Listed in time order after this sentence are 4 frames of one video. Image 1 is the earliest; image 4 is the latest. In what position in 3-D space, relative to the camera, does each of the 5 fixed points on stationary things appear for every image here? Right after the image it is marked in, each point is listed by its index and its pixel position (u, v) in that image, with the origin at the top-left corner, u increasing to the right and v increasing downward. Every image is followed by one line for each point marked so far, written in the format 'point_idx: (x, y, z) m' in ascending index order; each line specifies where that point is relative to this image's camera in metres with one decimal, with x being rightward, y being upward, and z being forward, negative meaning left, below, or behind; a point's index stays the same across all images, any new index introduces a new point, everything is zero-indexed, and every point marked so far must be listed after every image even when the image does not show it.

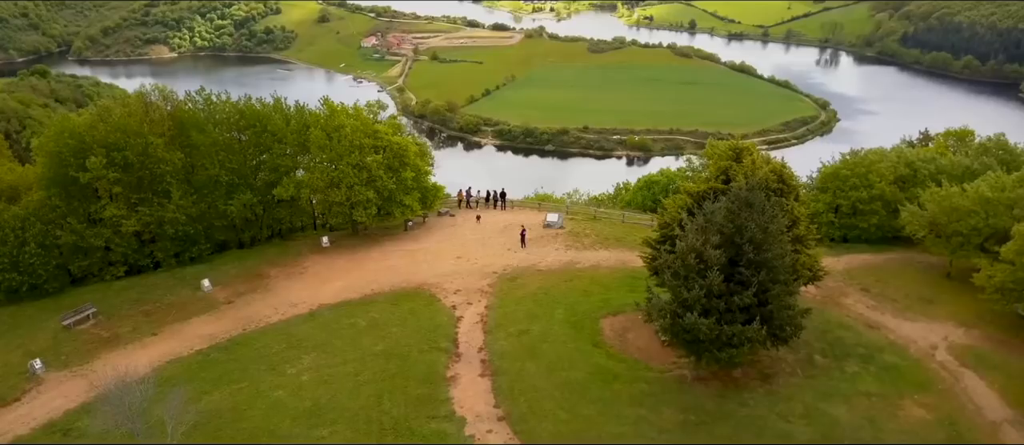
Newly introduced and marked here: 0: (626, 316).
0: (+1.7, -1.4, +10.6) m
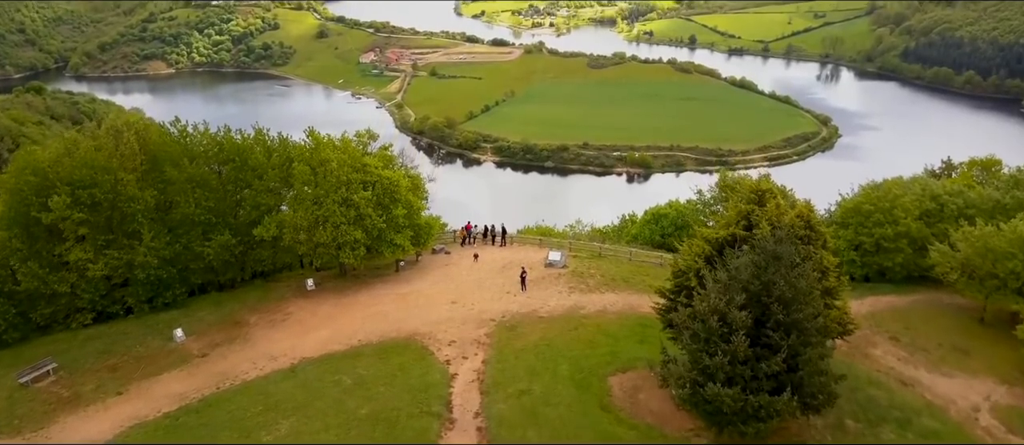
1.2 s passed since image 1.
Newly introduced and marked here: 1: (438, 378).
0: (+1.7, -2.0, +9.6) m
1: (-1.0, -2.1, +9.7) m
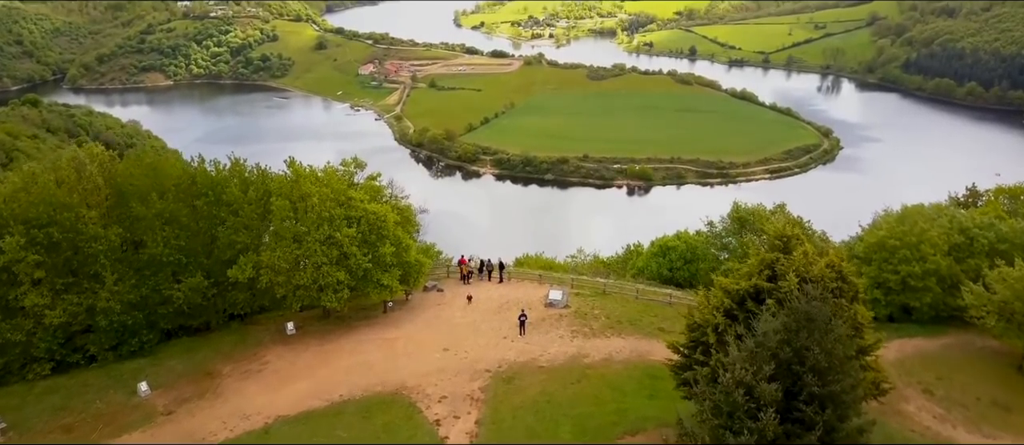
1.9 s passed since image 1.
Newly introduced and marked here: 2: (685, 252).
0: (+1.6, -2.6, +8.7) m
1: (-1.0, -2.7, +8.7) m
2: (+3.4, -0.6, +14.1) m
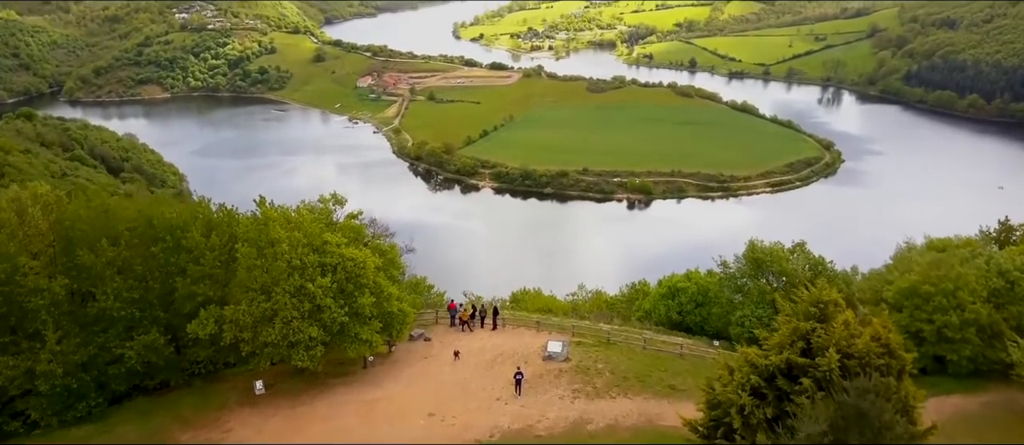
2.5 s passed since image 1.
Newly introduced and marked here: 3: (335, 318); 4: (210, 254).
0: (+1.5, -3.2, +7.5) m
1: (-1.1, -3.3, +7.5) m
2: (+3.3, -1.3, +12.9) m
3: (-2.4, -1.3, +9.6) m
4: (-4.1, -0.4, +9.9) m
